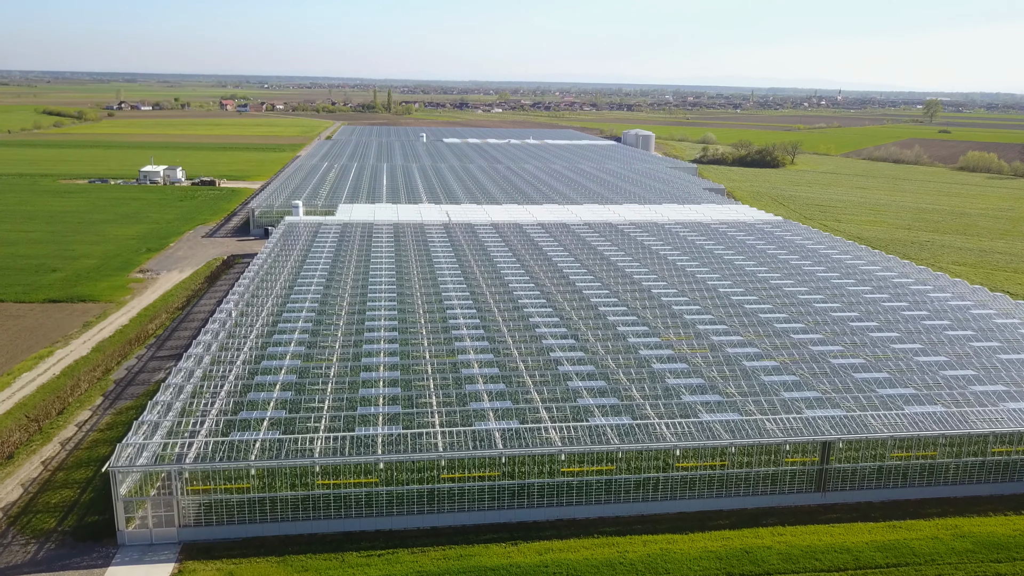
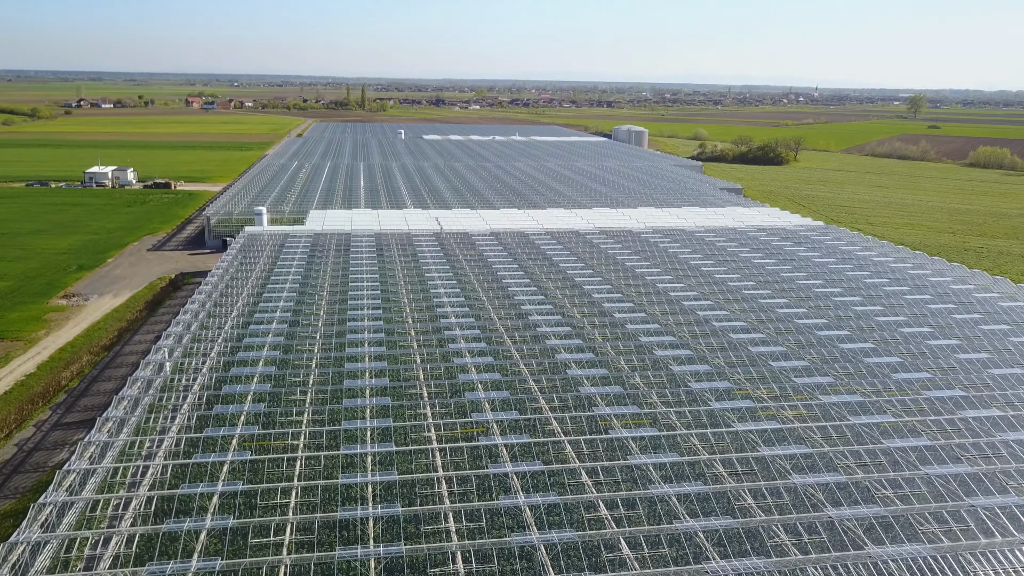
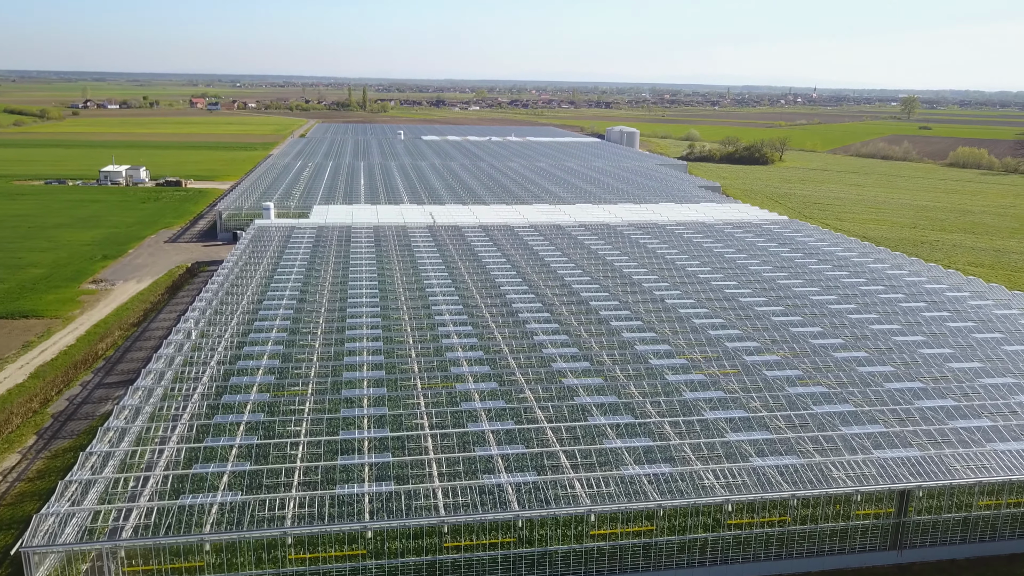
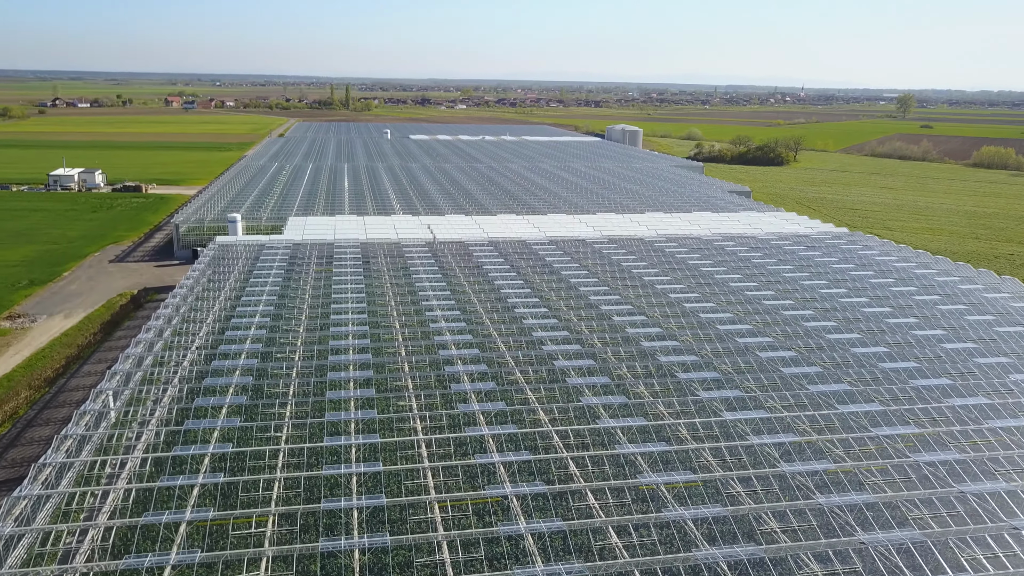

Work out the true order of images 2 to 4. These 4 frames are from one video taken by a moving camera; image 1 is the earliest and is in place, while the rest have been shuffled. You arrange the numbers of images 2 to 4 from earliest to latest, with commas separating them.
3, 2, 4
